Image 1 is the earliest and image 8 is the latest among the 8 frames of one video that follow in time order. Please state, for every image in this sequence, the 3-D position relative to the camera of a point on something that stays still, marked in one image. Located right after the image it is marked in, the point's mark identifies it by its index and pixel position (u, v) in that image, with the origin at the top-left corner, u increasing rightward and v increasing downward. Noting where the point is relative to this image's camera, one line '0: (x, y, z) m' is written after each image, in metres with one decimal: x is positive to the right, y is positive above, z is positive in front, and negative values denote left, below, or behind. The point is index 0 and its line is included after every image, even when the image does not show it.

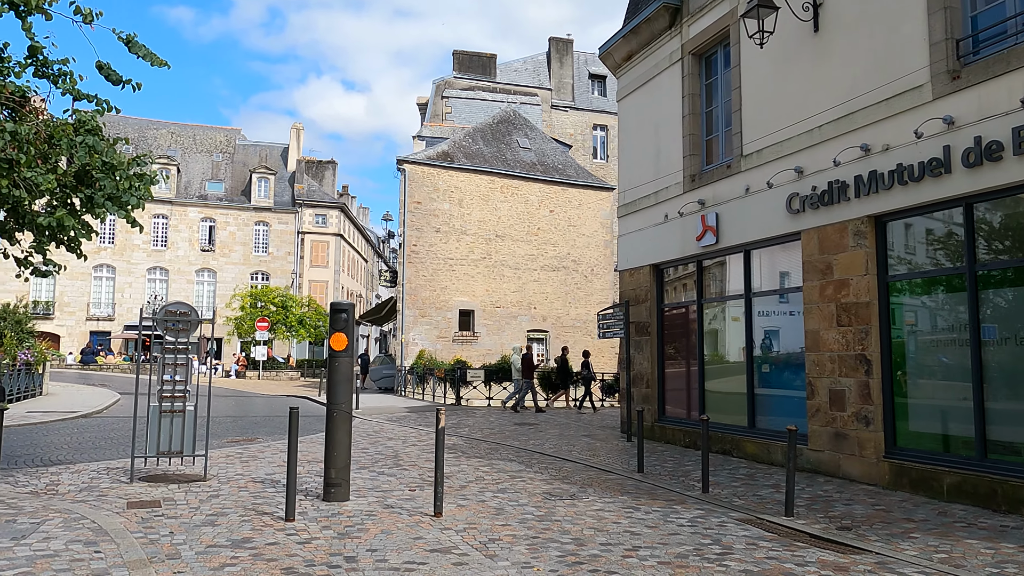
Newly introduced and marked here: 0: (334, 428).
0: (-1.9, -1.5, +8.1) m
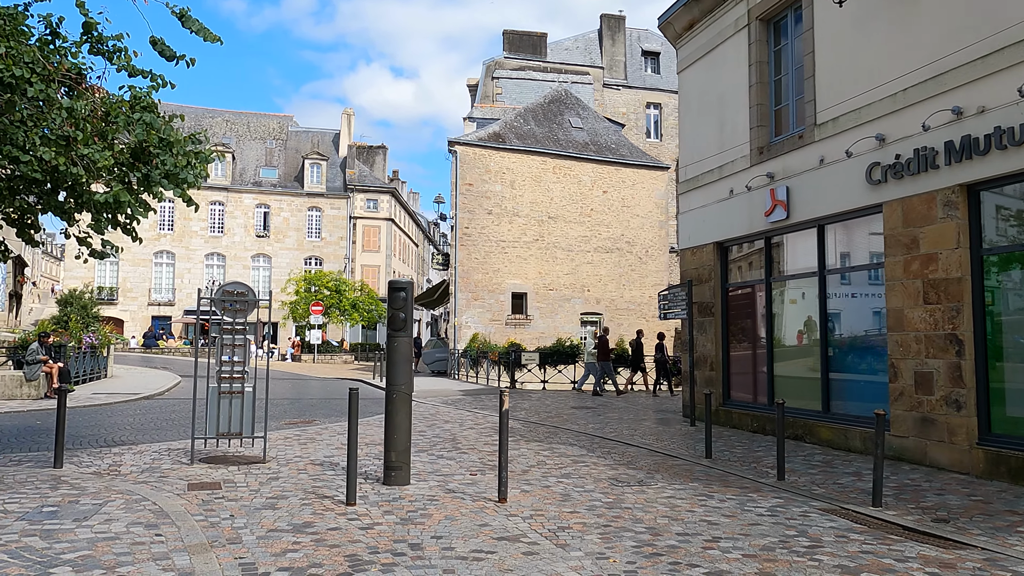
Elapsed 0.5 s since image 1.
0: (-1.2, -1.3, +7.9) m
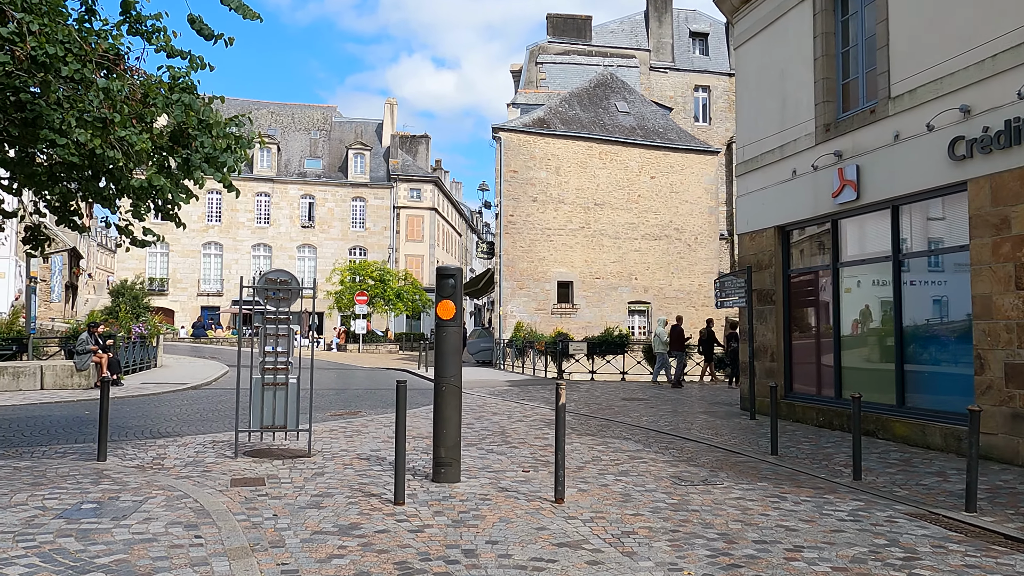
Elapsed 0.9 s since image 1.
0: (-0.7, -1.1, +7.5) m
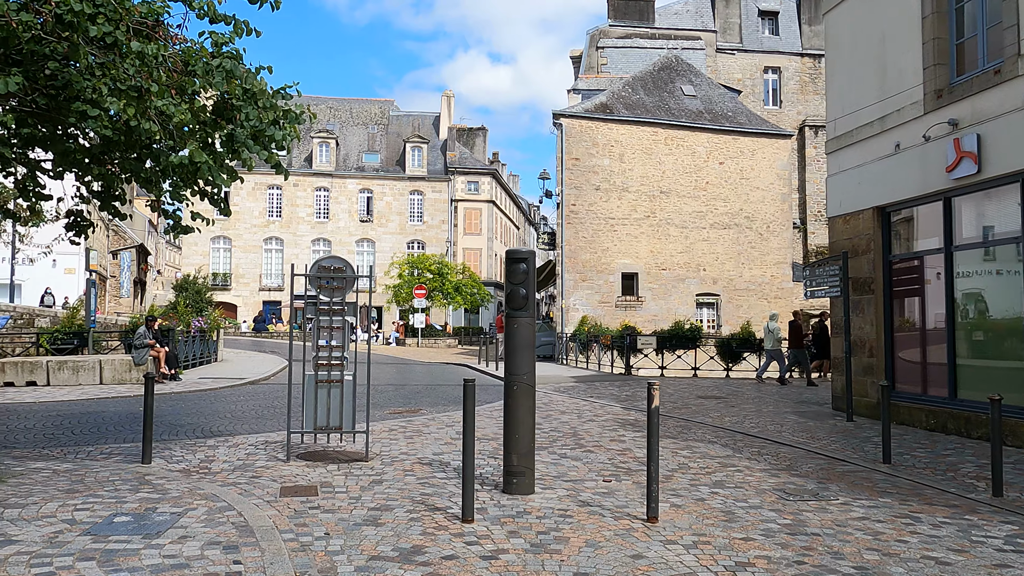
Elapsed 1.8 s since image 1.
0: (0.0, -1.0, +6.6) m
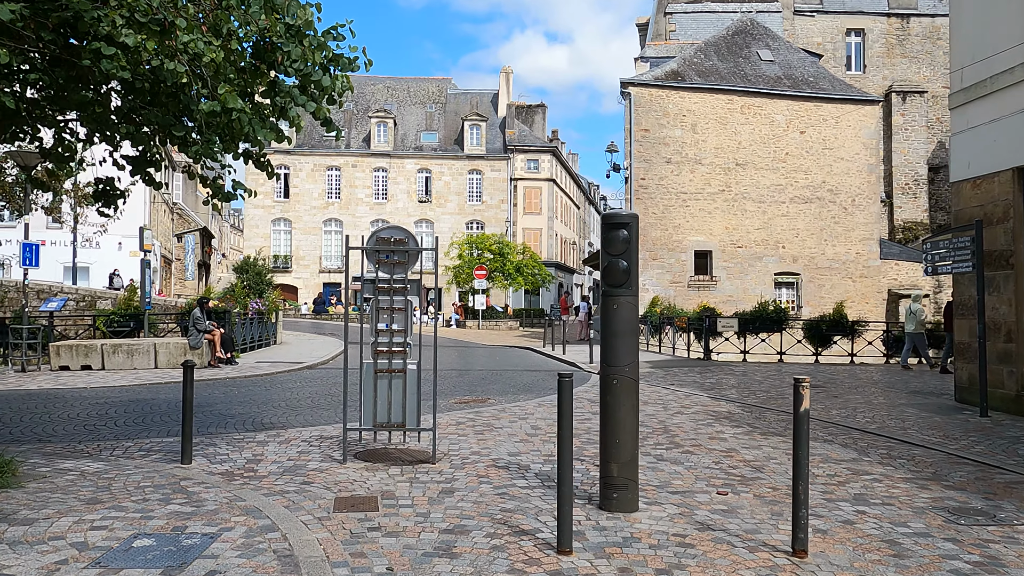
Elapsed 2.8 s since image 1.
0: (+0.7, -0.8, +5.4) m
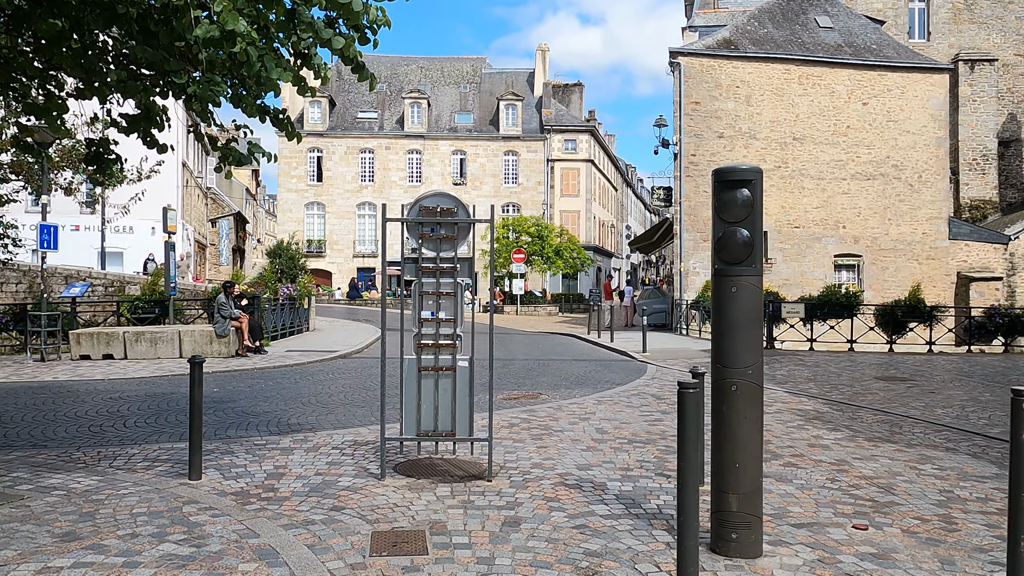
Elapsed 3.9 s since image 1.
0: (+1.2, -0.7, +4.1) m
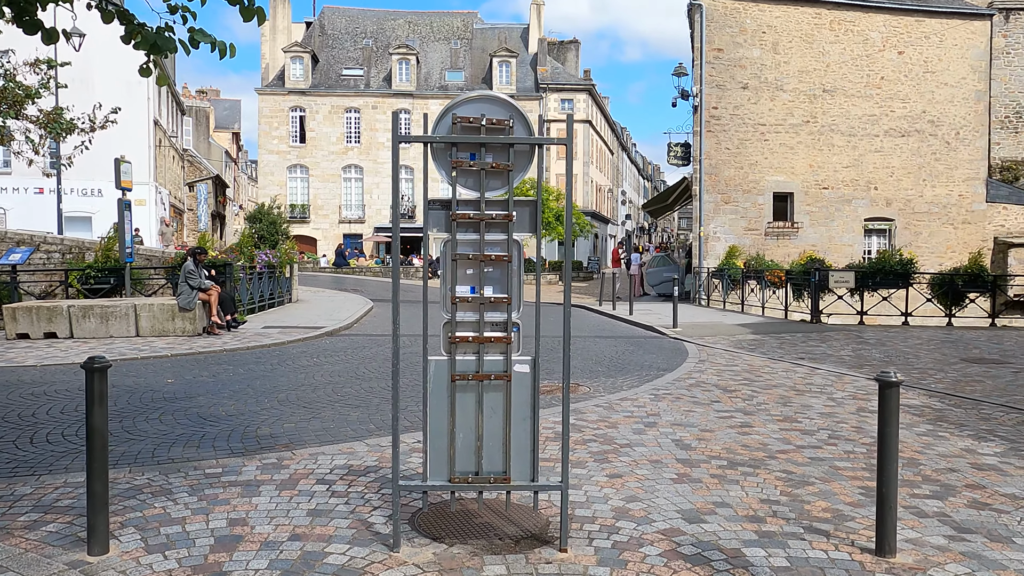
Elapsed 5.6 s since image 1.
0: (+1.6, -0.6, +2.1) m
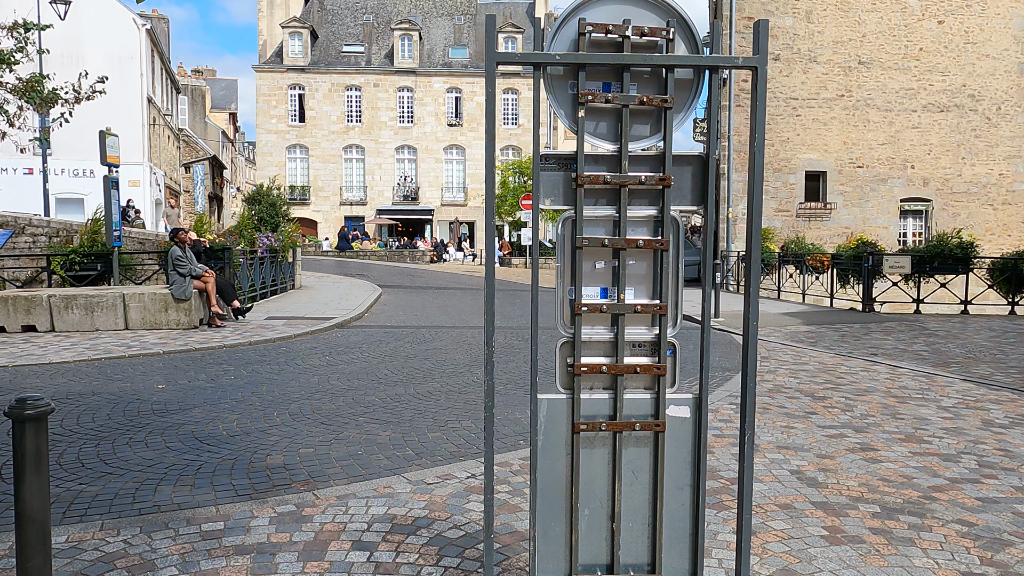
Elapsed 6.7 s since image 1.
0: (+2.1, -0.6, +0.9) m
